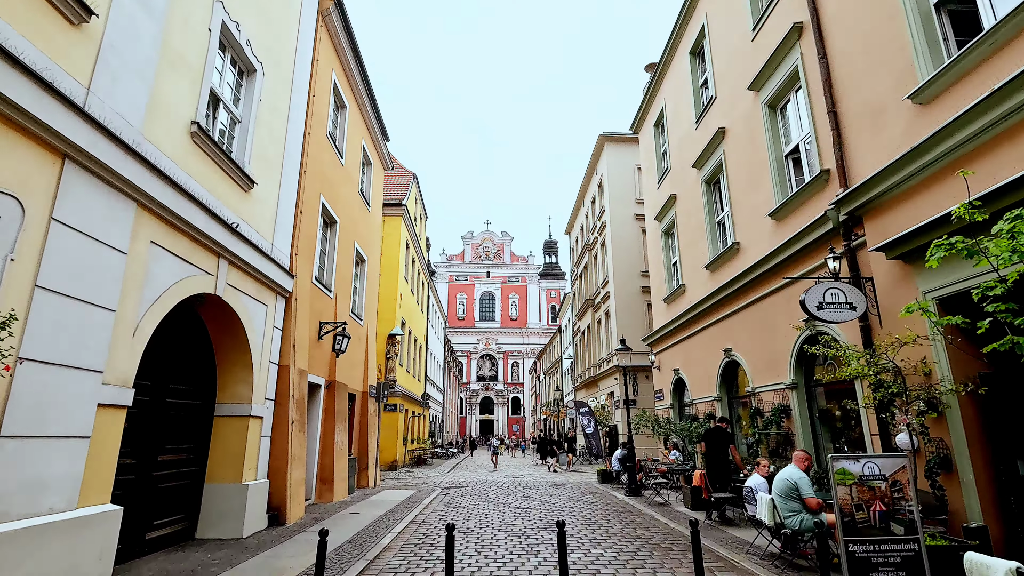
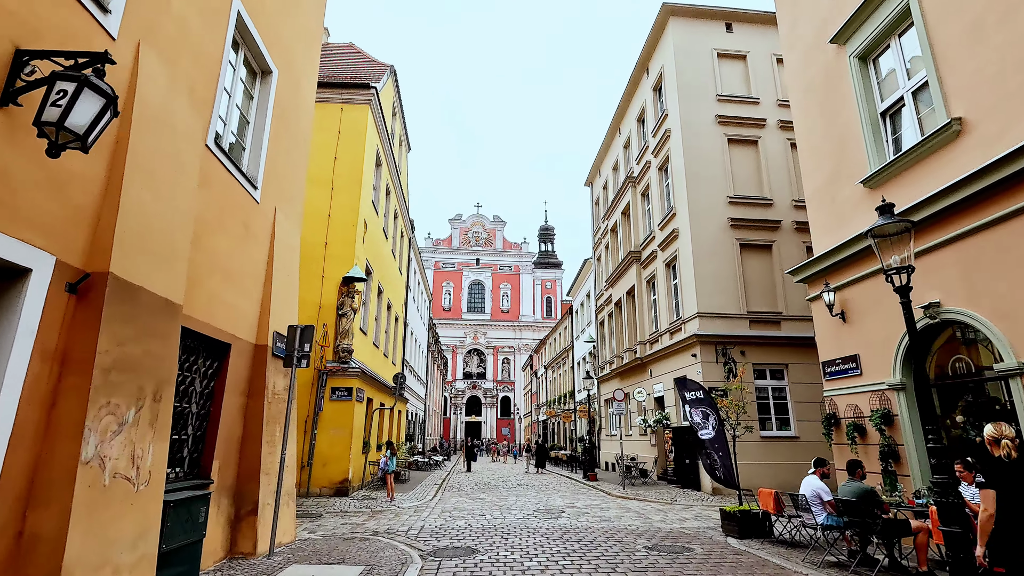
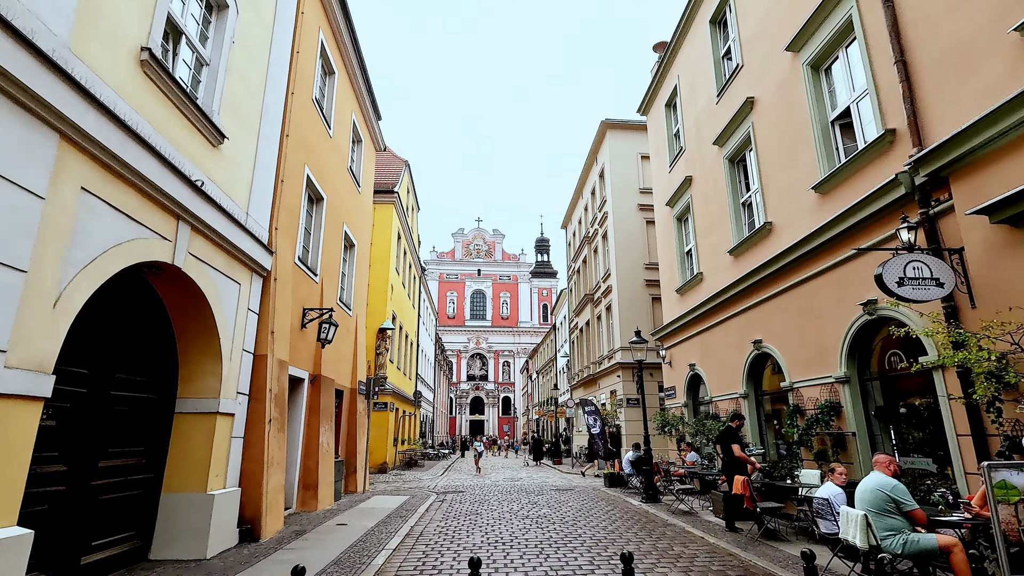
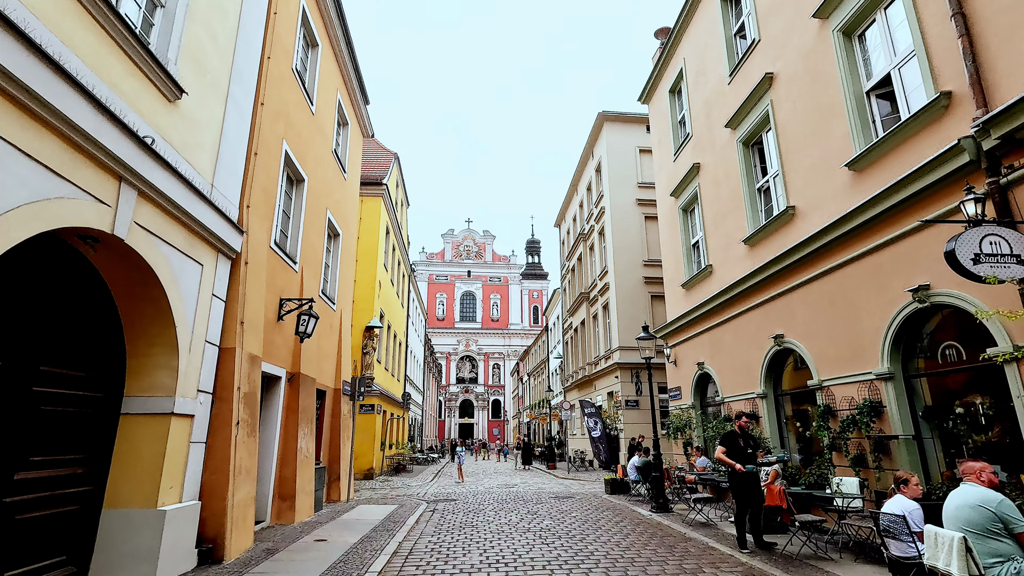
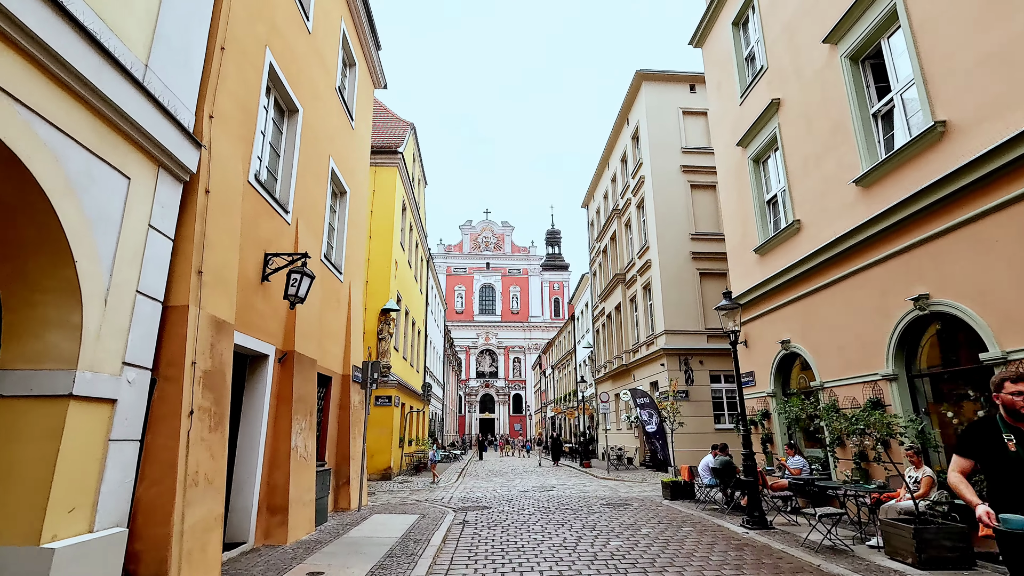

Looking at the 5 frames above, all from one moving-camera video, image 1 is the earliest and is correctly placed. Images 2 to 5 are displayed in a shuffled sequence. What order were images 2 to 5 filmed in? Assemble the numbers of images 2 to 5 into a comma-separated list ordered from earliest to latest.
3, 4, 5, 2
